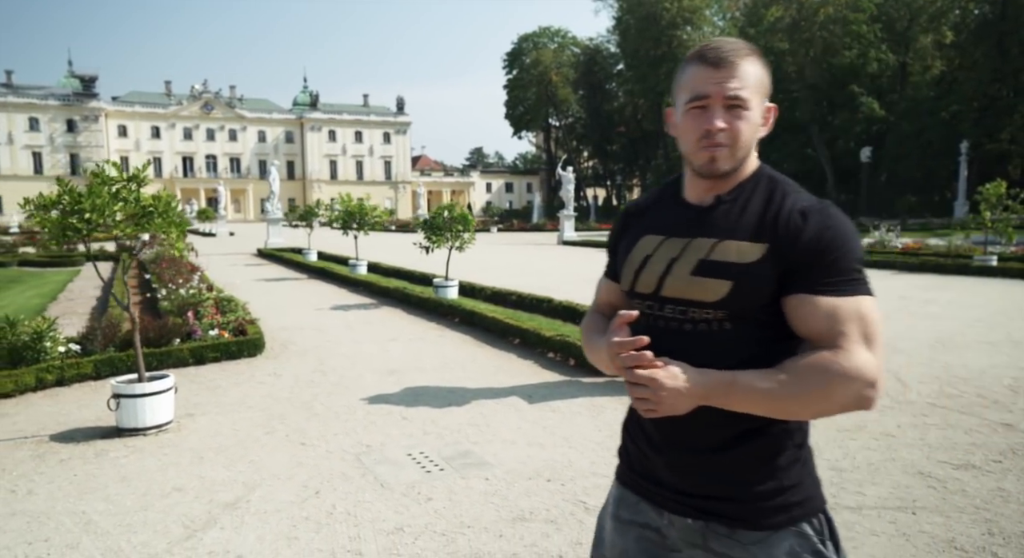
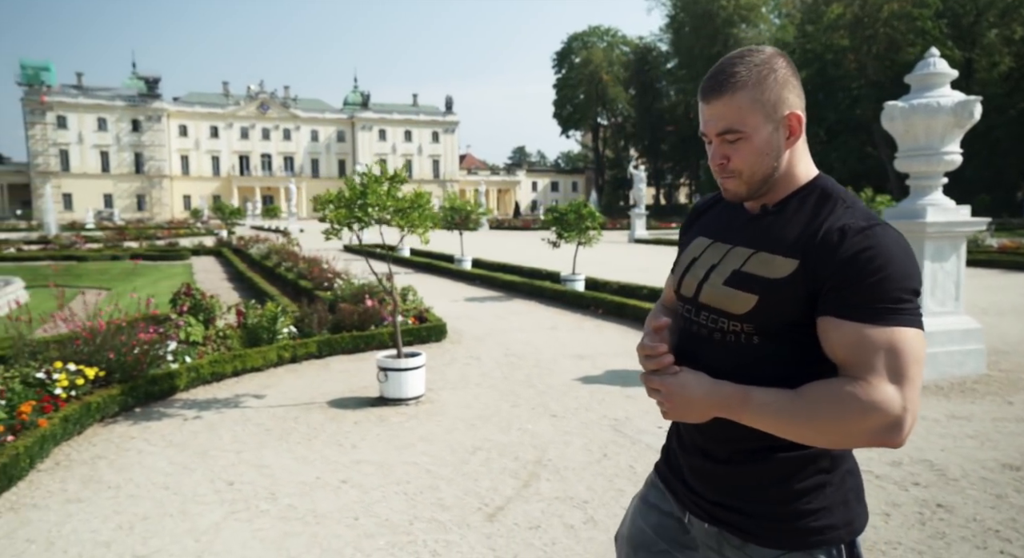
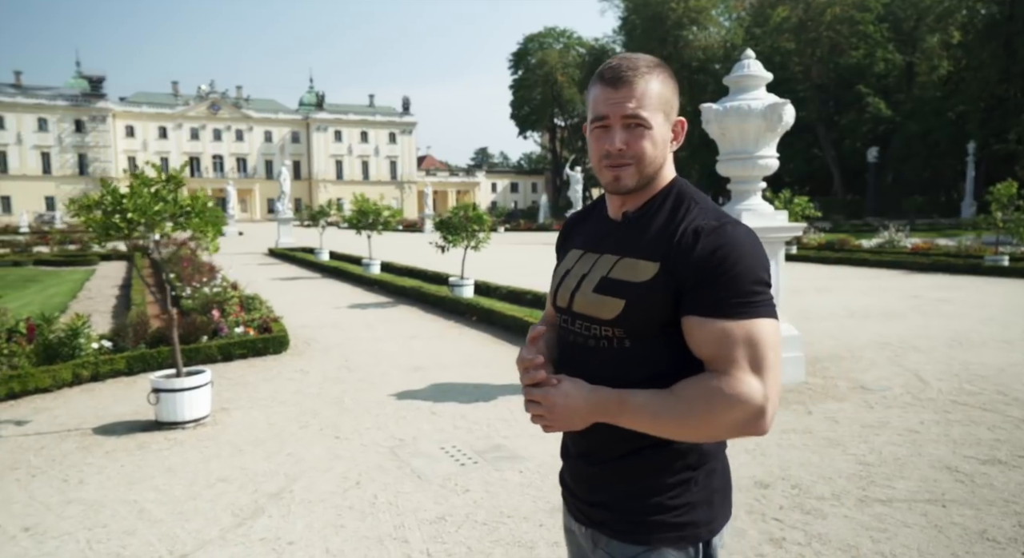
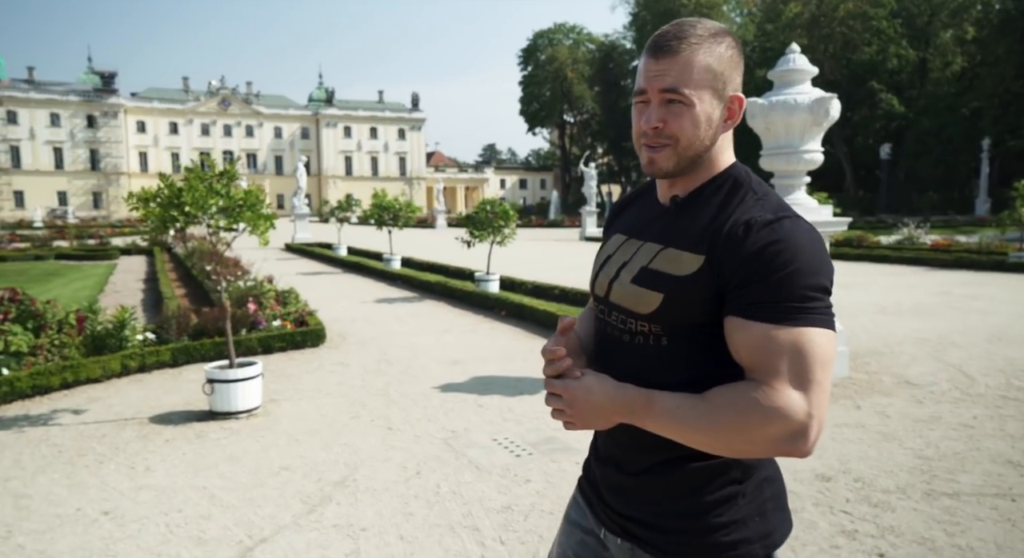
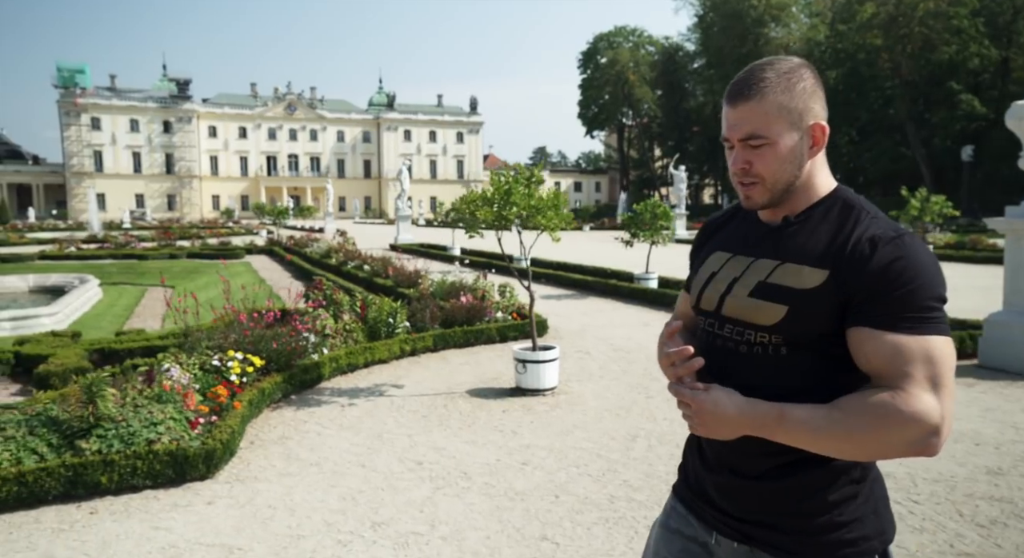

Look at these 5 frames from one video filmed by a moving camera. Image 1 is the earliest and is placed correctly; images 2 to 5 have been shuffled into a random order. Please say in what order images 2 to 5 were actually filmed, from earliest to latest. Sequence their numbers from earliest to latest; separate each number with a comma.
3, 4, 2, 5
